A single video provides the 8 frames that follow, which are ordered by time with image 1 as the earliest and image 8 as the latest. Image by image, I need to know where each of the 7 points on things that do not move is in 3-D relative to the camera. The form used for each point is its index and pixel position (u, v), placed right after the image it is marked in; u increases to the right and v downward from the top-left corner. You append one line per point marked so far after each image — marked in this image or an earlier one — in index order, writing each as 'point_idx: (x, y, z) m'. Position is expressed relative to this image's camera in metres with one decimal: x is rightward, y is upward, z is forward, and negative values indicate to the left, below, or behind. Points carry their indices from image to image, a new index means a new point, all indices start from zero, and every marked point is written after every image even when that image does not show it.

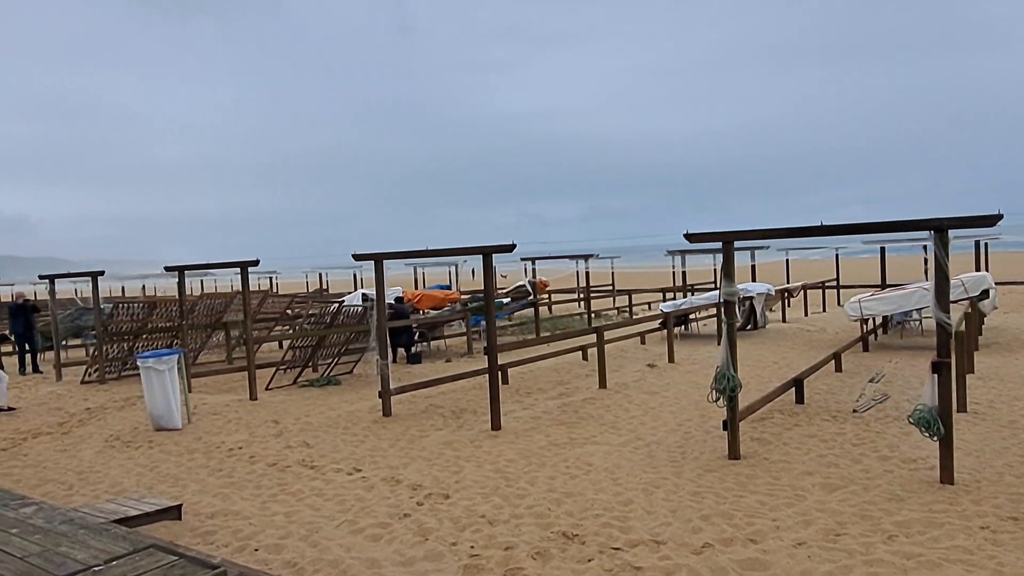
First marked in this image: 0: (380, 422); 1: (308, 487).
0: (-1.5, -1.5, +8.7) m
1: (-1.7, -1.6, +6.3) m
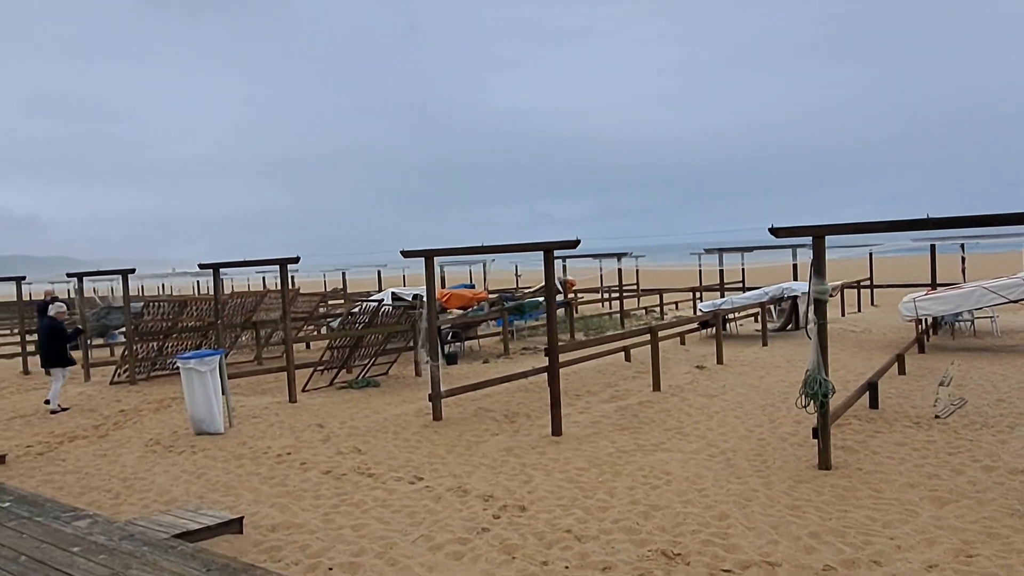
0: (-0.9, -1.5, +8.3) m
1: (-1.1, -1.6, +6.0) m
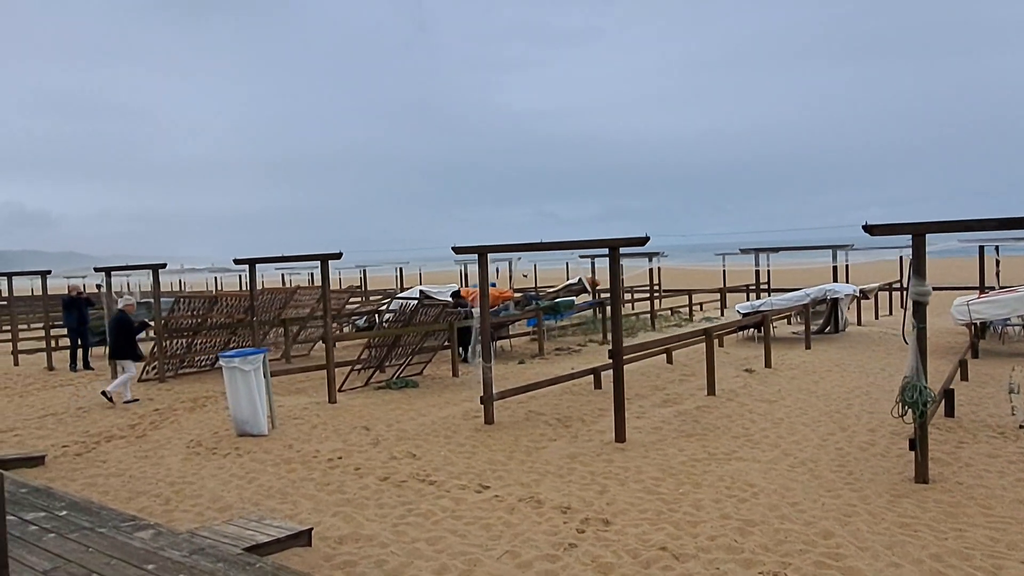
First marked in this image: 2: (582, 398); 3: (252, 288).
0: (-0.3, -1.5, +7.9) m
1: (-0.5, -1.6, +5.6) m
2: (+0.9, -1.4, +9.6) m
3: (-3.5, 0.0, +10.5) m
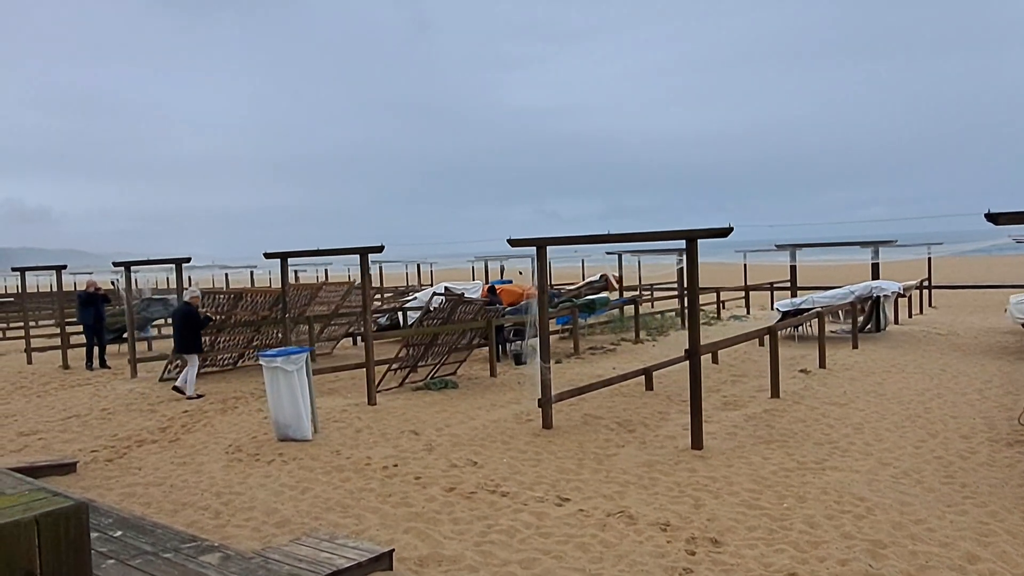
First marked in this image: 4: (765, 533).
0: (+0.3, -1.4, +7.4) m
1: (+0.1, -1.5, +5.1) m
2: (+1.5, -1.3, +9.1) m
3: (-2.9, +0.1, +10.0) m
4: (+1.5, -1.5, +4.7) m
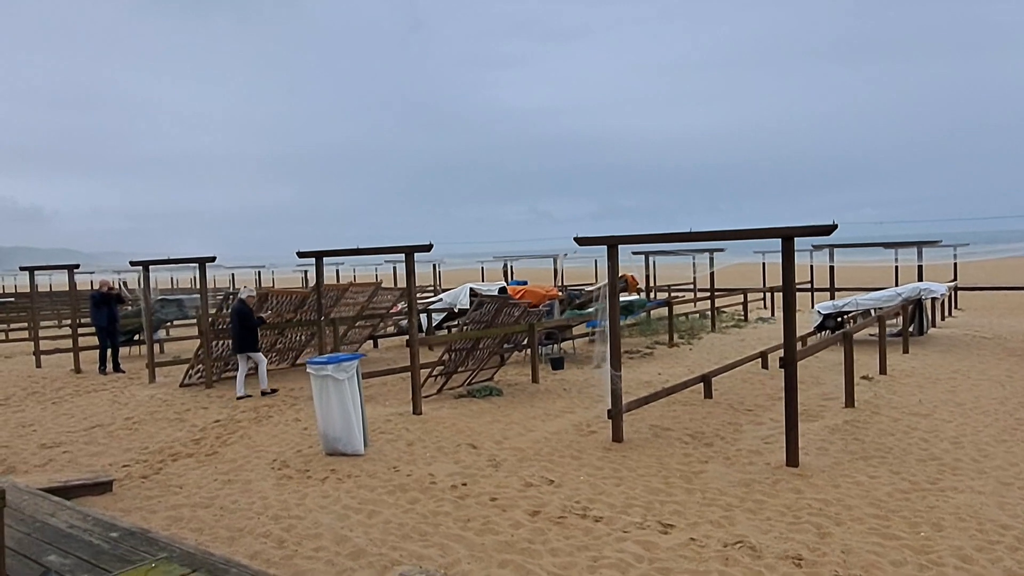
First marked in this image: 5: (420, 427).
0: (+0.9, -1.4, +6.9) m
1: (+0.7, -1.5, +4.5) m
2: (+2.0, -1.3, +8.5) m
3: (-2.3, 0.0, +9.4) m
4: (+2.2, -1.5, +4.2) m
5: (-0.9, -1.4, +8.0) m
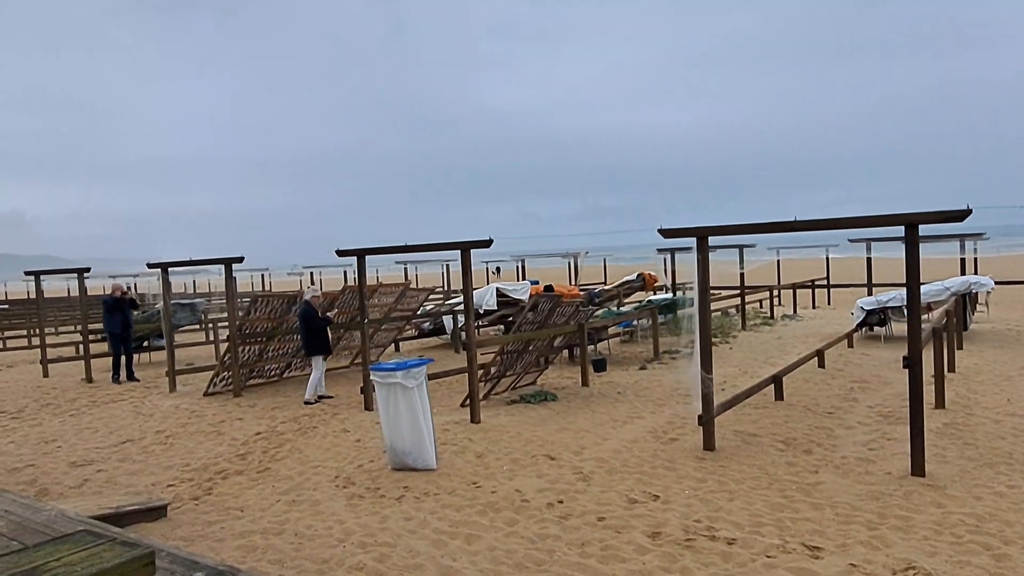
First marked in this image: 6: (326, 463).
0: (+1.6, -1.4, +6.3) m
1: (+1.4, -1.5, +3.9) m
2: (+2.7, -1.3, +8.0) m
3: (-1.7, 0.0, +8.7) m
4: (+2.9, -1.4, +3.6) m
5: (-0.3, -1.4, +7.4) m
6: (-1.6, -1.5, +6.8) m
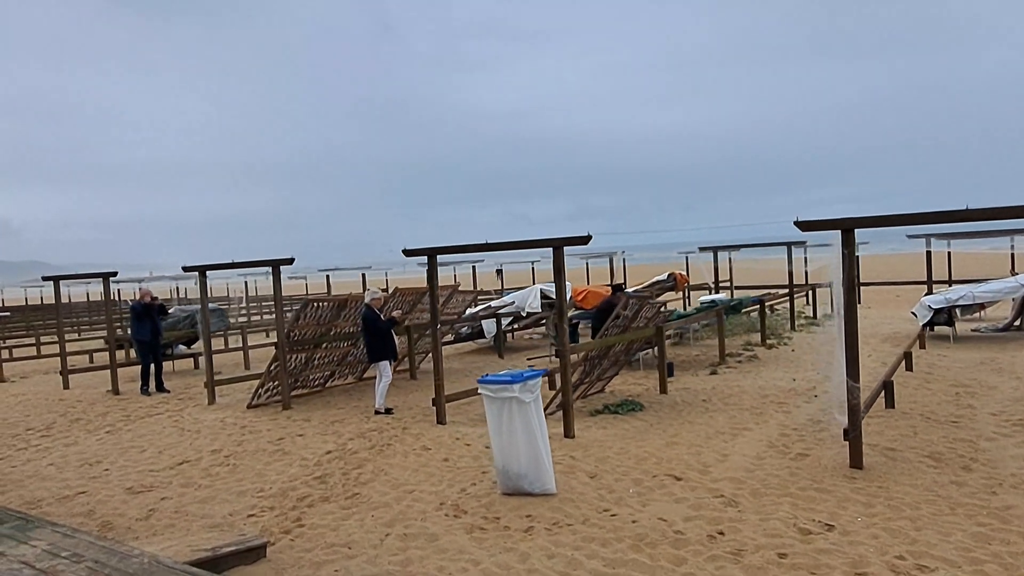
0: (+2.5, -1.4, +5.6) m
1: (+2.3, -1.5, +3.2) m
2: (+3.6, -1.3, +7.3) m
3: (-0.8, 0.0, +8.0) m
4: (+3.8, -1.4, +2.9) m
5: (+0.6, -1.4, +6.6) m
6: (-0.7, -1.5, +6.0) m
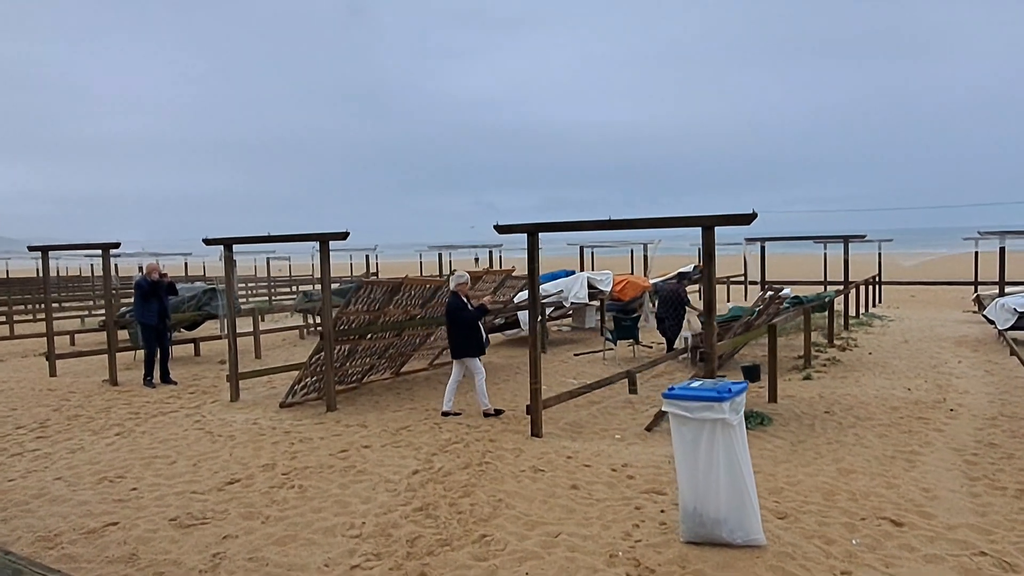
0: (+3.5, -1.4, +4.4) m
1: (+3.5, -1.5, +2.0) m
2: (+4.6, -1.3, +6.1) m
3: (+0.2, +0.2, +6.6) m
4: (+5.0, -1.5, +1.8) m
5: (+1.6, -1.3, +5.3) m
6: (+0.3, -1.4, +4.7) m
